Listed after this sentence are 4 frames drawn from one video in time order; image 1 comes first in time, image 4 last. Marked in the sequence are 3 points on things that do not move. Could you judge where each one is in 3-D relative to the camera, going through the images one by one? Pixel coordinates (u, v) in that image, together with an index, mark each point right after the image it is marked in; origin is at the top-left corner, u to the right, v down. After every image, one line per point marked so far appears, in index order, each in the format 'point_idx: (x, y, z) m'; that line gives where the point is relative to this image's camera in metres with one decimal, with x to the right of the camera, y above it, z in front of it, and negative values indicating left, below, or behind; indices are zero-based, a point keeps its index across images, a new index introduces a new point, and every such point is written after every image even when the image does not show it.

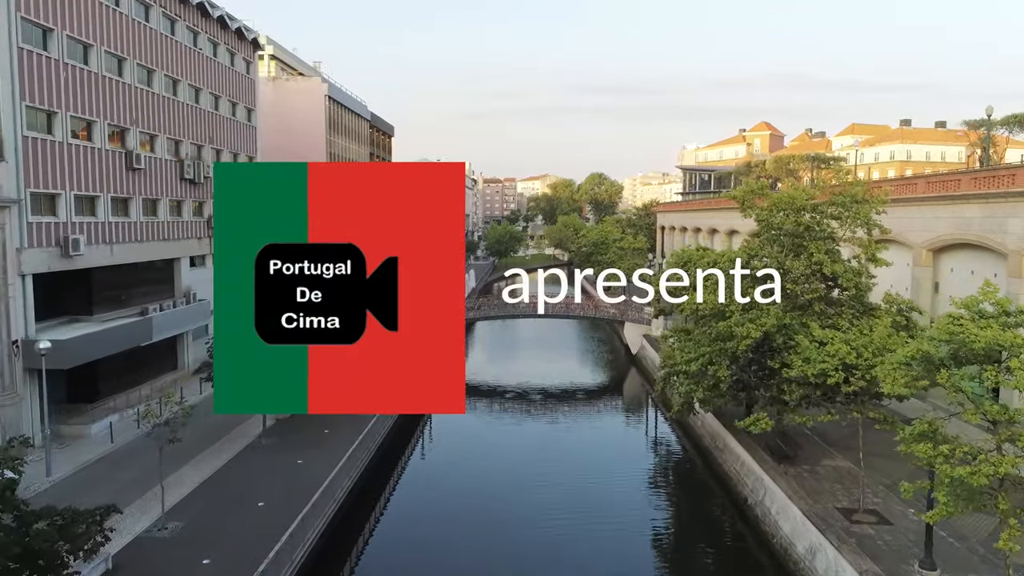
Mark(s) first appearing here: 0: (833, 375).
0: (+7.8, -2.2, +17.4) m
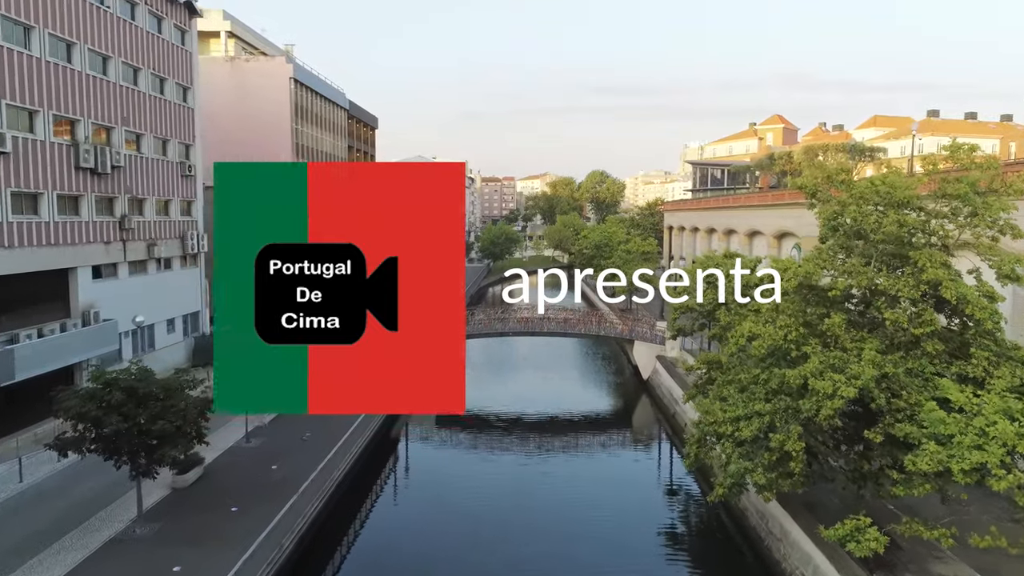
0: (+7.2, -2.8, +10.7) m
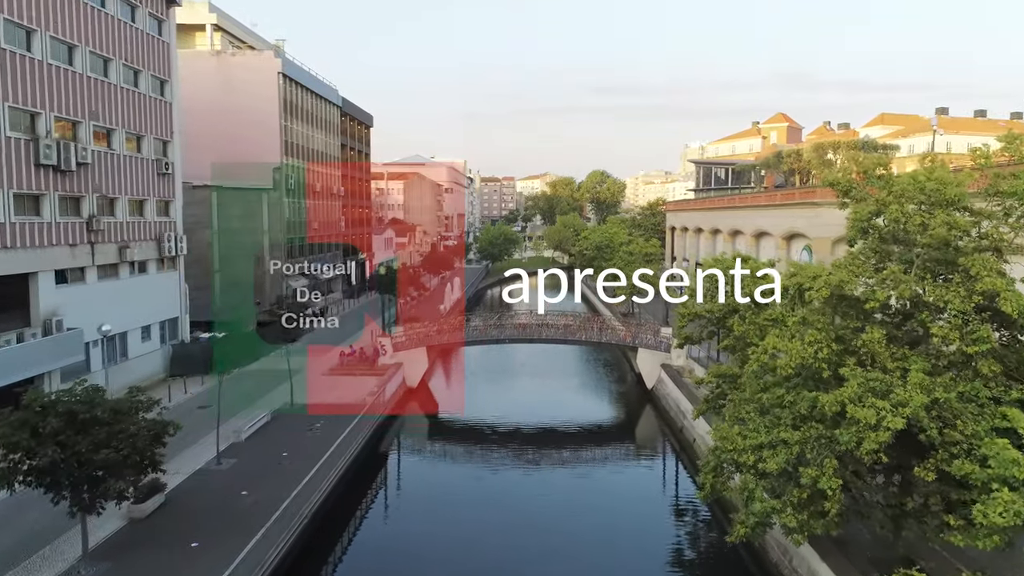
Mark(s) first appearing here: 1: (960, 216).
0: (+7.1, -3.0, +8.8) m
1: (+8.2, +1.3, +13.1) m
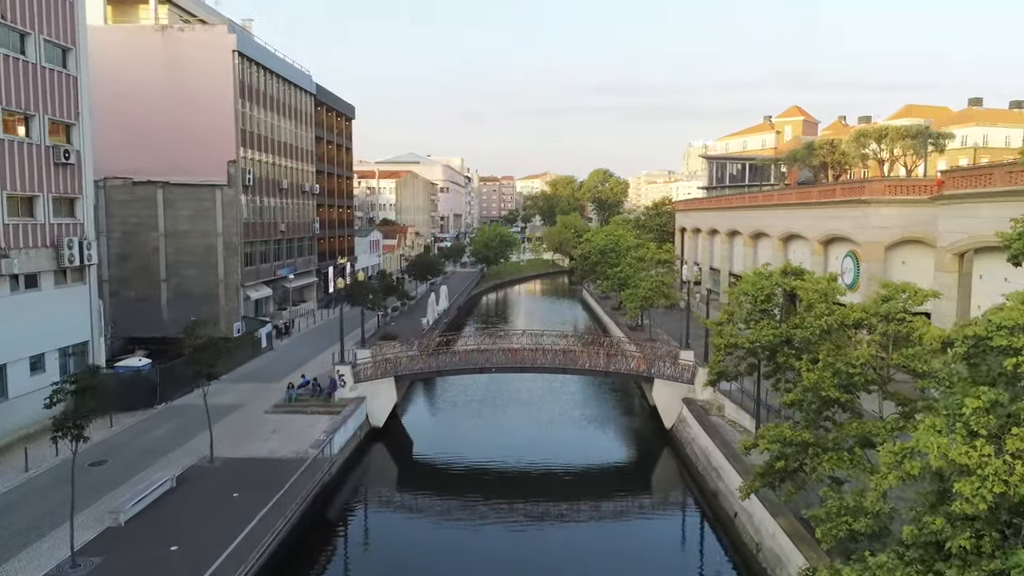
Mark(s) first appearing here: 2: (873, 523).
0: (+6.6, -3.6, +2.5) m
1: (+7.7, +0.7, +6.8) m
2: (+4.8, -3.3, +10.0) m
